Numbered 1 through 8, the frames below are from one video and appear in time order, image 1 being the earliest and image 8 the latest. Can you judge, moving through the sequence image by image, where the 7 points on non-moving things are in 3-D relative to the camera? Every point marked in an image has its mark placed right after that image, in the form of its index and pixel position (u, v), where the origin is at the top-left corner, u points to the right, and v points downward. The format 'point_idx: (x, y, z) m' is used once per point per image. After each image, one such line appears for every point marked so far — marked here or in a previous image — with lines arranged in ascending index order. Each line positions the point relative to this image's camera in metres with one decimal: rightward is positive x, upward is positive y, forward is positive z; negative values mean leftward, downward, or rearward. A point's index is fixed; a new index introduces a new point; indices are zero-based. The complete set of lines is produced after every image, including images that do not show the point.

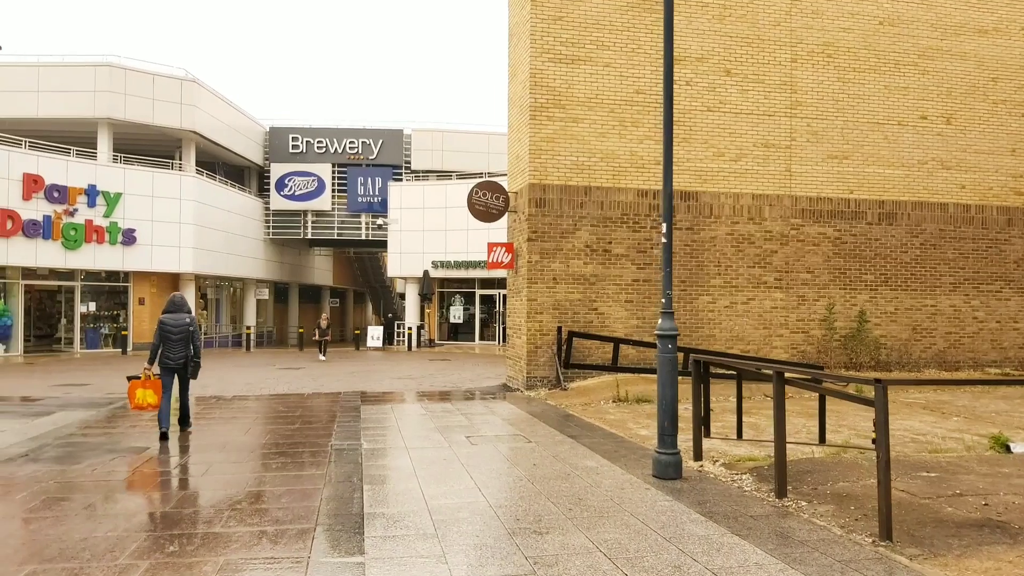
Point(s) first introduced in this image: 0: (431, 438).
0: (-0.9, -1.6, +8.2) m
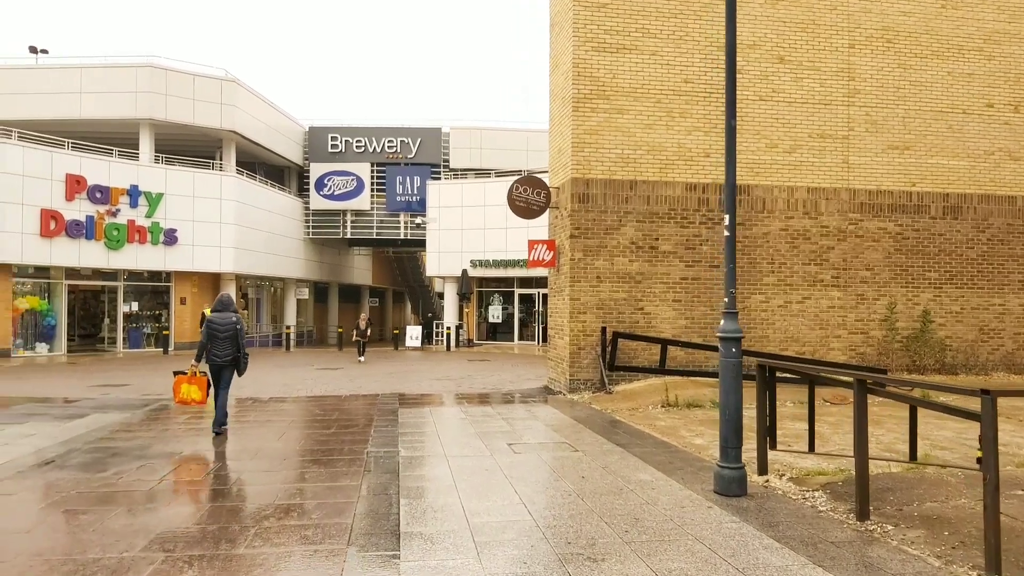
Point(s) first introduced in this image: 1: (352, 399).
0: (-0.4, -1.6, +7.7) m
1: (-2.5, -1.7, +12.0) m
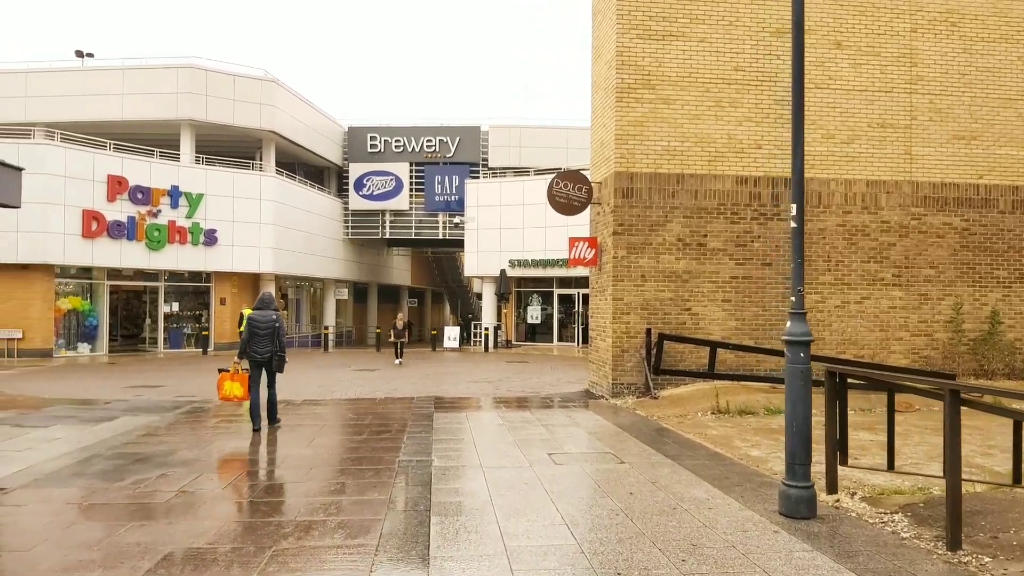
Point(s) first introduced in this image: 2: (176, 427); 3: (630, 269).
0: (0.0, -1.5, +7.2) m
1: (-1.9, -1.7, +11.6) m
2: (-4.2, -1.7, +9.6) m
3: (+1.8, +0.3, +11.6) m
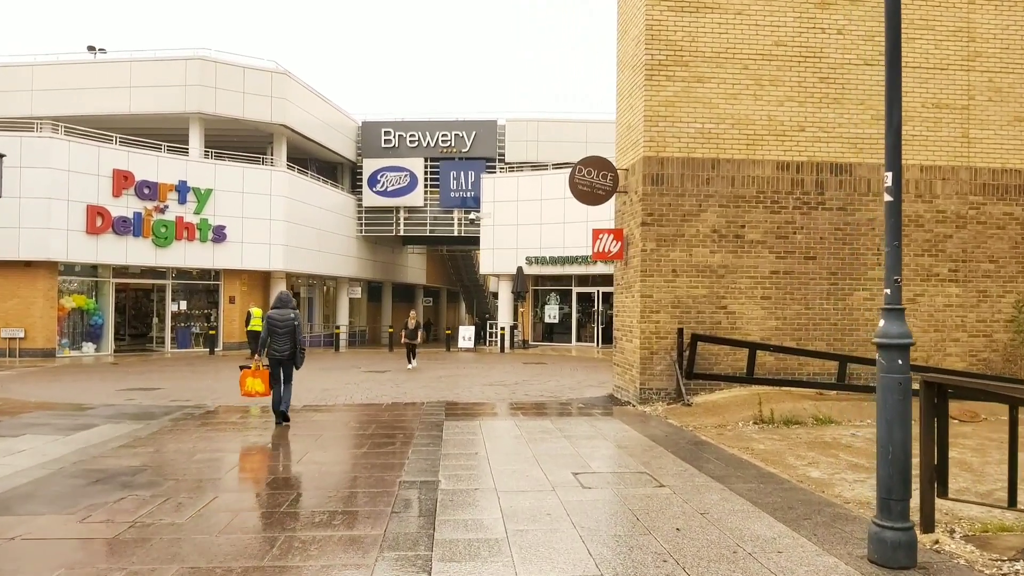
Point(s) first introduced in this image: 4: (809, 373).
0: (+0.1, -1.5, +6.3) m
1: (-1.6, -1.6, +10.7) m
2: (-4.0, -1.7, +8.7) m
3: (+2.0, +0.3, +10.6) m
4: (+4.1, -1.2, +10.6) m
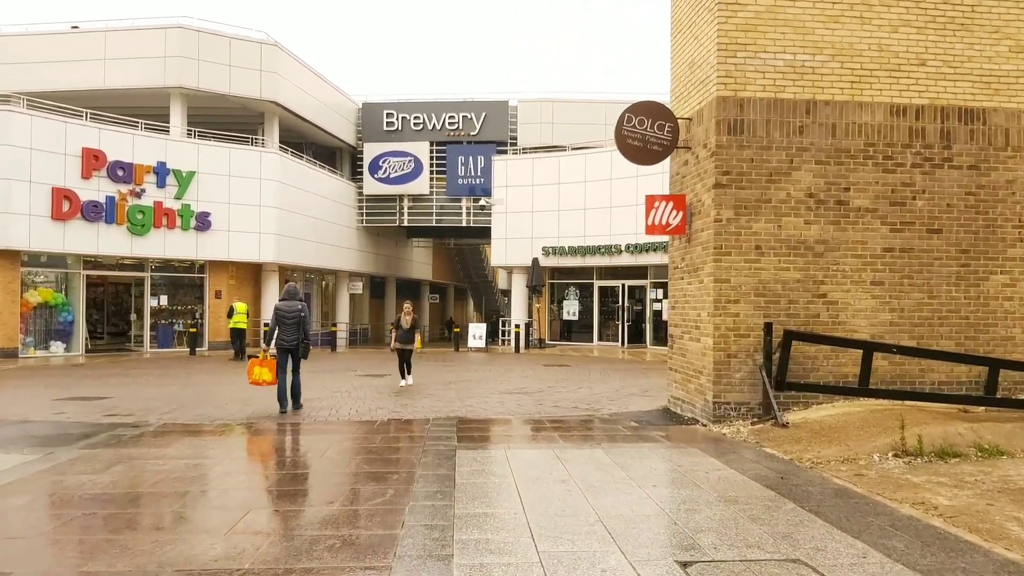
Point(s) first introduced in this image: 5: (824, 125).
0: (+0.4, -1.3, +3.7) m
1: (-1.3, -1.5, +8.2) m
2: (-3.6, -1.5, +6.2) m
3: (+2.4, +0.5, +8.0) m
4: (+4.4, -1.0, +8.1) m
5: (+3.3, +1.7, +8.1) m
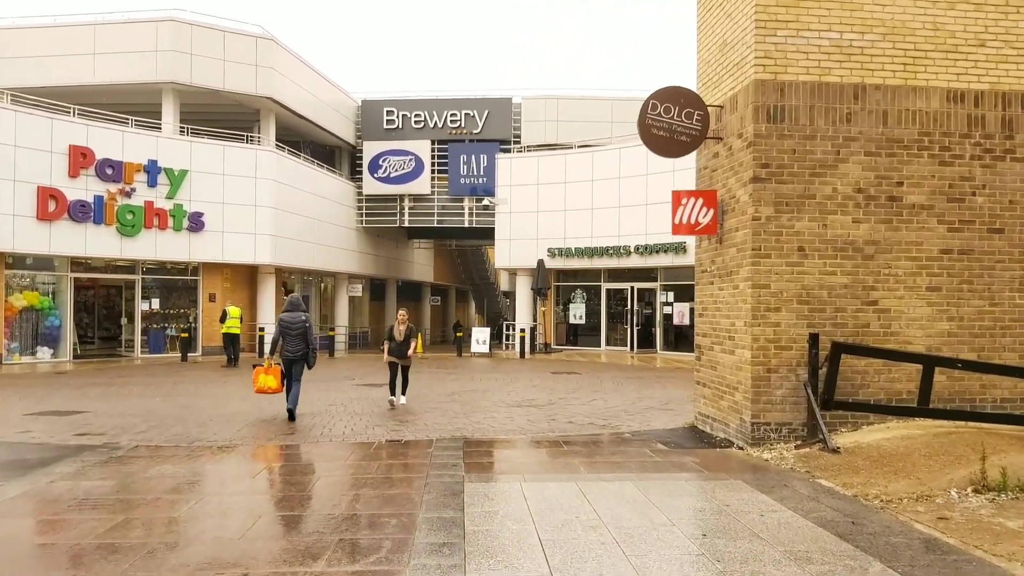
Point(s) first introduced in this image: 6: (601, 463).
0: (+0.6, -1.4, +2.9) m
1: (-1.2, -1.5, +7.3) m
2: (-3.5, -1.5, +5.4) m
3: (+2.5, +0.5, +7.2) m
4: (+4.5, -1.0, +7.2) m
5: (+3.4, +1.6, +7.3) m
6: (+0.8, -1.5, +6.6) m
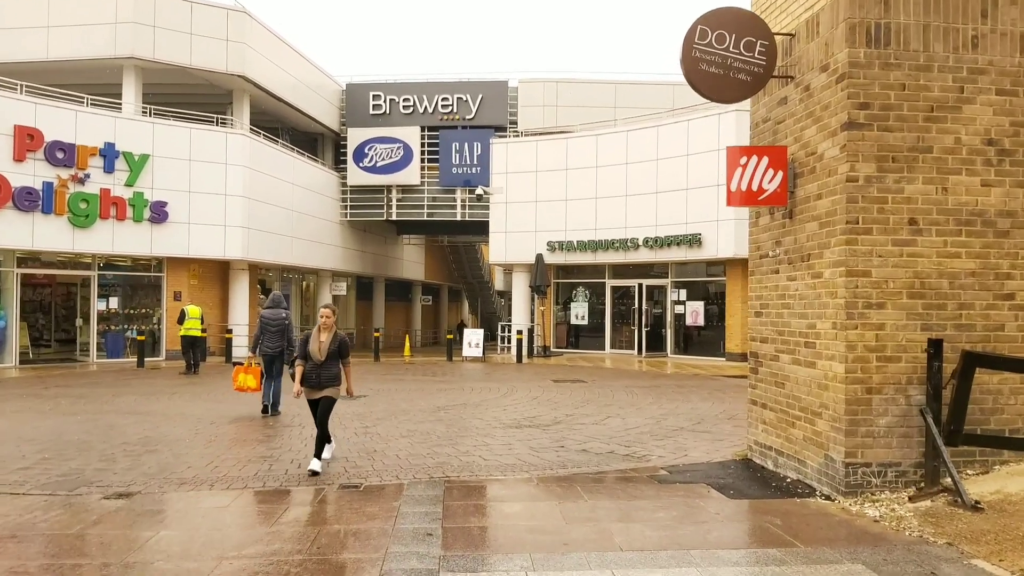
0: (+0.6, -1.3, +0.9) m
1: (-1.2, -1.4, +5.3) m
2: (-3.5, -1.5, +3.3) m
3: (+2.5, +0.6, +5.2) m
4: (+4.5, -0.9, +5.2) m
5: (+3.4, +1.7, +5.3) m
6: (+0.8, -1.5, +4.6) m
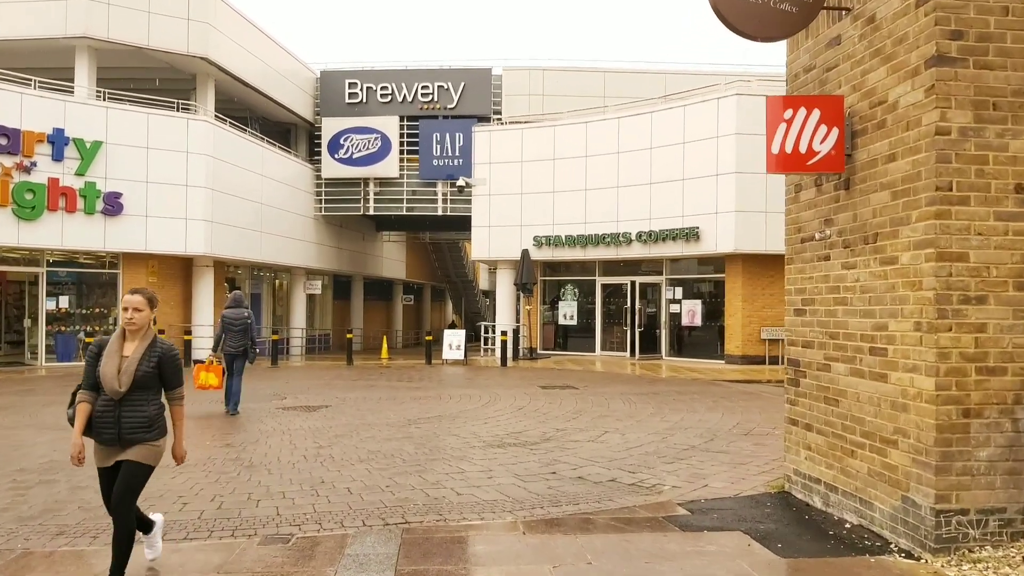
0: (+0.6, -1.2, -0.4) m
1: (-1.3, -1.4, +4.0) m
2: (-3.6, -1.4, +1.9) m
3: (+2.4, +0.6, +3.9) m
4: (+4.4, -0.9, +4.0) m
5: (+3.3, +1.8, +4.0) m
6: (+0.7, -1.4, +3.3) m
